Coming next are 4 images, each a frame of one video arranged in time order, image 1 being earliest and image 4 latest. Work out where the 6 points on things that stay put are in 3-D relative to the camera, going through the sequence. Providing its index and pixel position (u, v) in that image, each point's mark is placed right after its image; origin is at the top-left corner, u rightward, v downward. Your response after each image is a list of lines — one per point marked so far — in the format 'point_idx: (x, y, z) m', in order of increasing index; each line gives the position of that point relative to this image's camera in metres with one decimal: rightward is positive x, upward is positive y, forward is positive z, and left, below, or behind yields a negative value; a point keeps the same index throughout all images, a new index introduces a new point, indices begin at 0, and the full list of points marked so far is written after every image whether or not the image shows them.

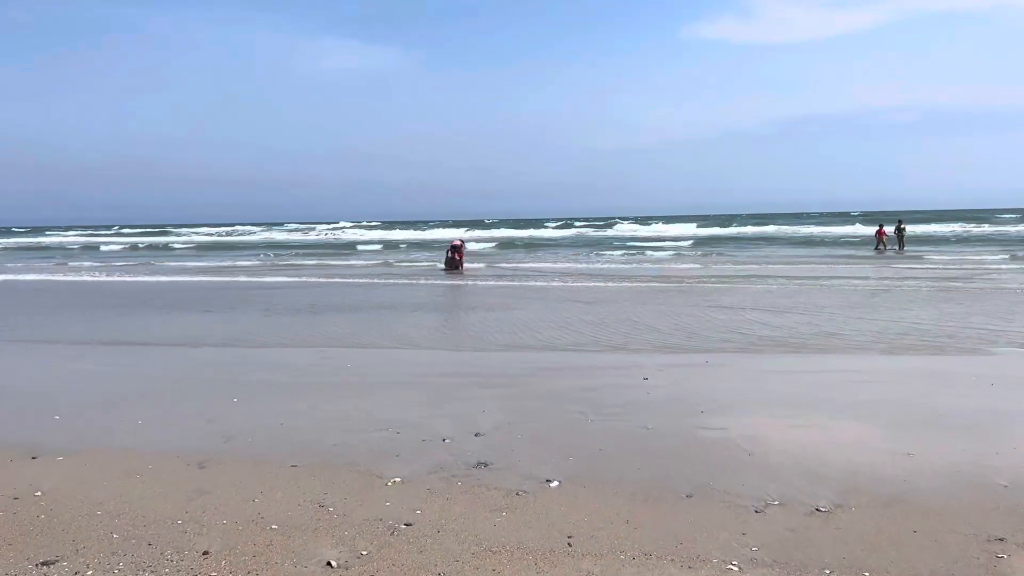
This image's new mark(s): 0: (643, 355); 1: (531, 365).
0: (+1.3, -0.7, +8.2) m
1: (+0.2, -0.7, +7.5) m
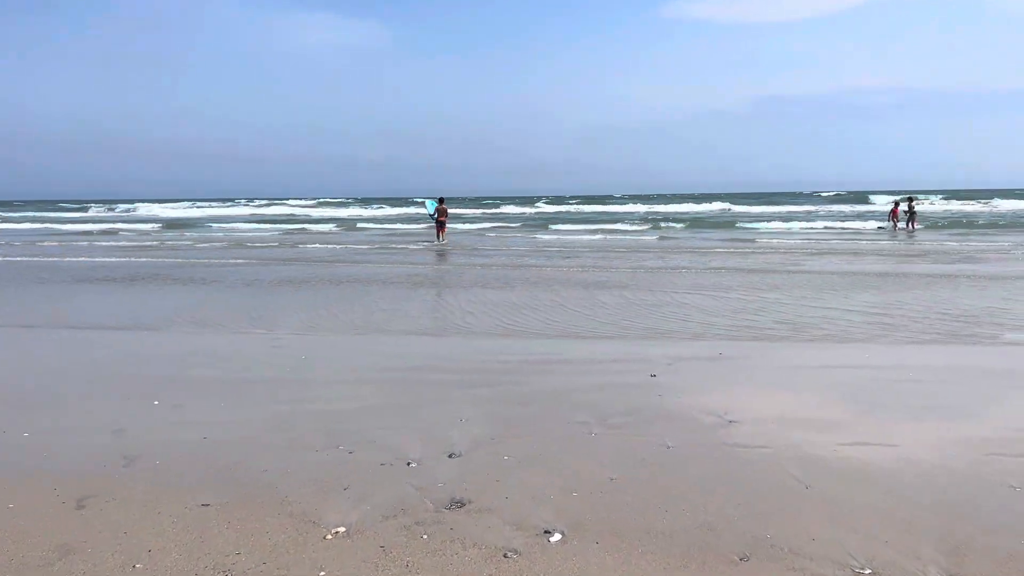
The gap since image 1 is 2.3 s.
0: (+1.2, -0.5, +7.1) m
1: (+0.1, -0.5, +6.5) m
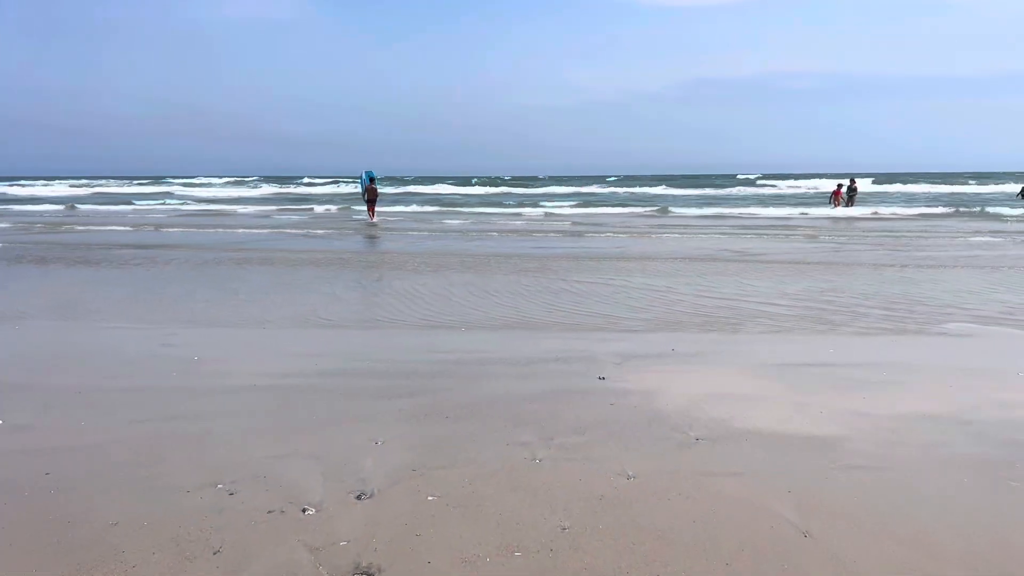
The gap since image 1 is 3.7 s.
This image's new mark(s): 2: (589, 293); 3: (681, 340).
0: (+0.6, -0.4, +6.4) m
1: (-0.4, -0.5, +5.7) m
2: (+0.8, -0.1, +9.2) m
3: (+1.3, -0.4, +6.6) m
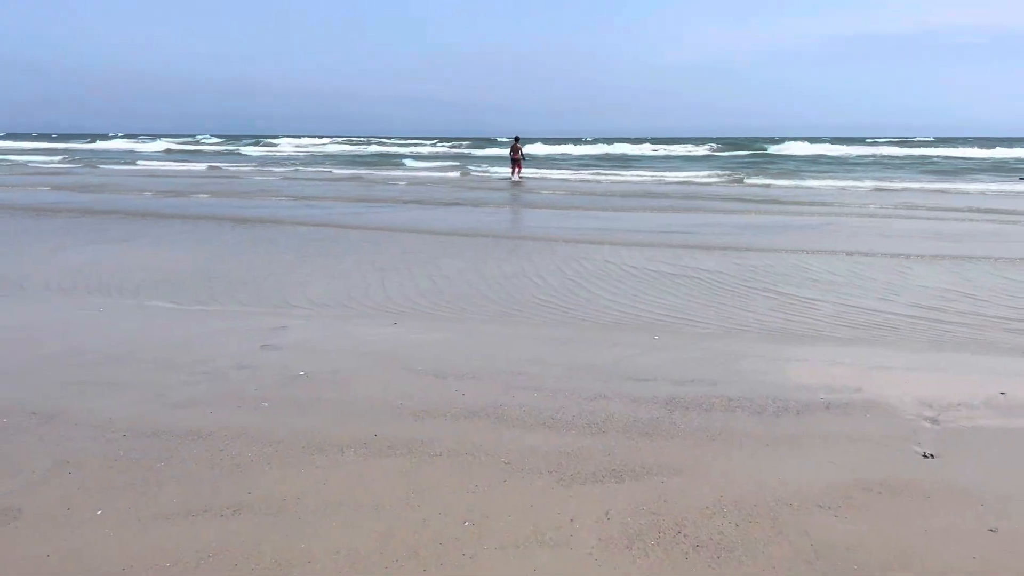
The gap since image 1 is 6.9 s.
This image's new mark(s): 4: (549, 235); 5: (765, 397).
0: (+1.8, -0.4, +4.4) m
1: (+0.7, -0.5, +3.9) m
2: (+2.4, 0.0, +7.1) m
3: (+2.4, -0.4, +4.5) m
4: (+0.5, +0.7, +10.4) m
5: (+1.1, -0.5, +3.7) m
